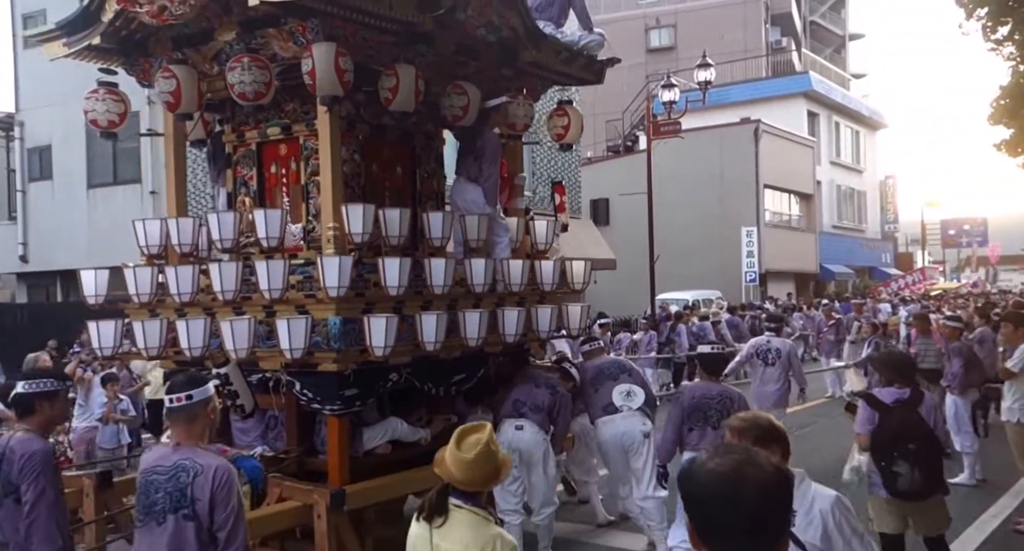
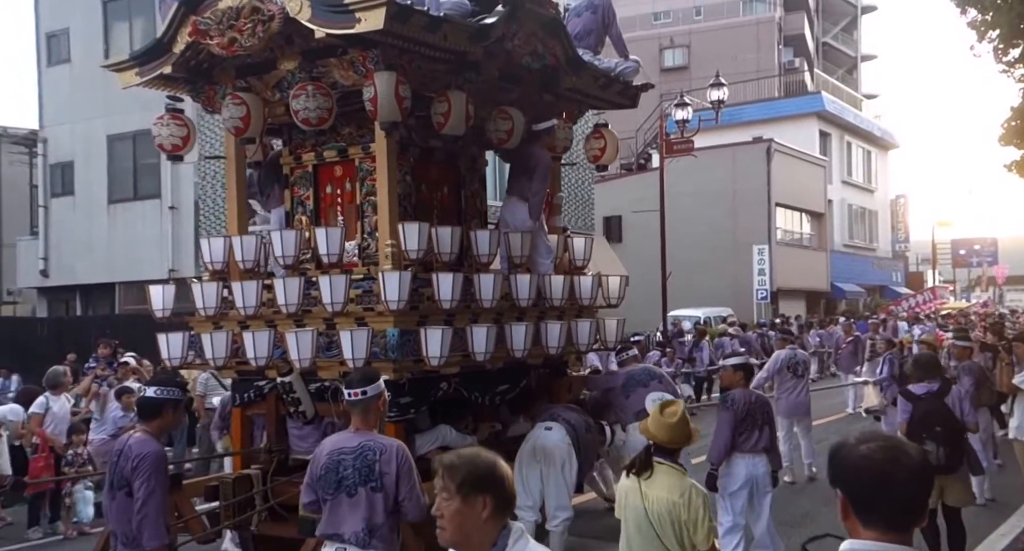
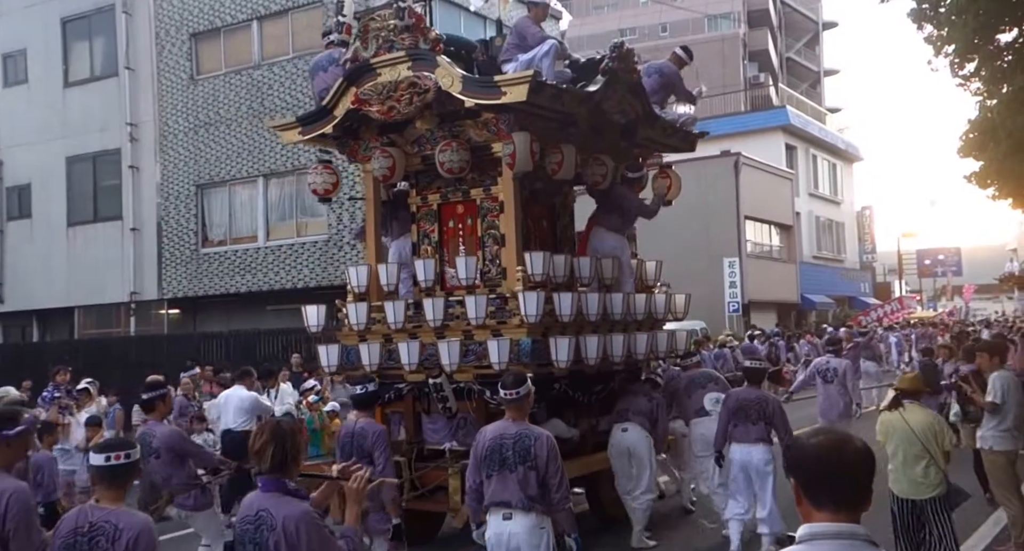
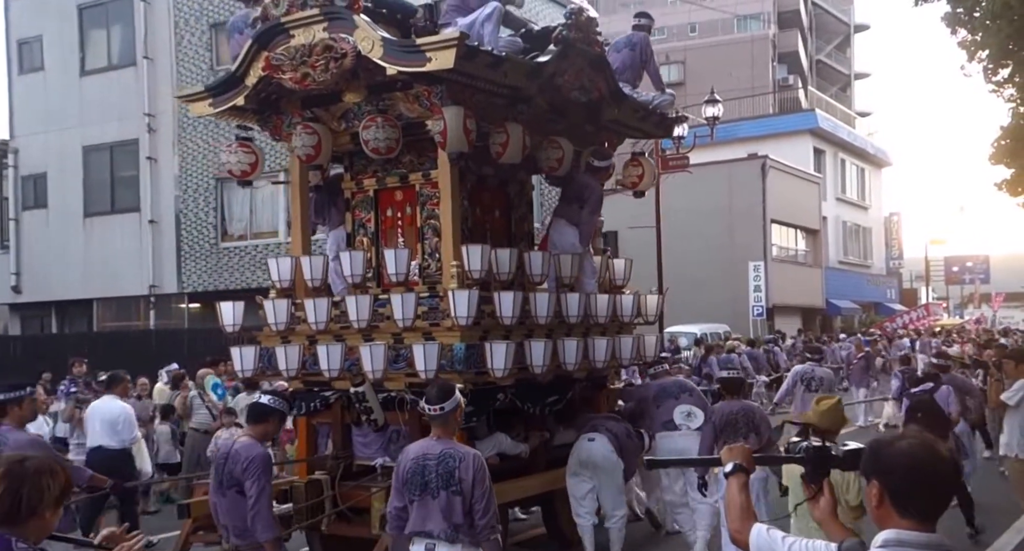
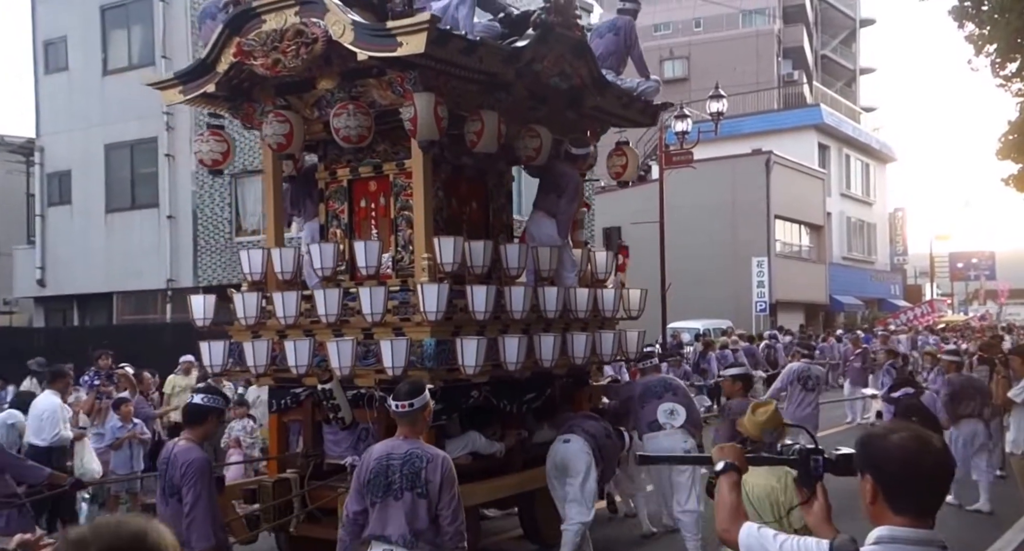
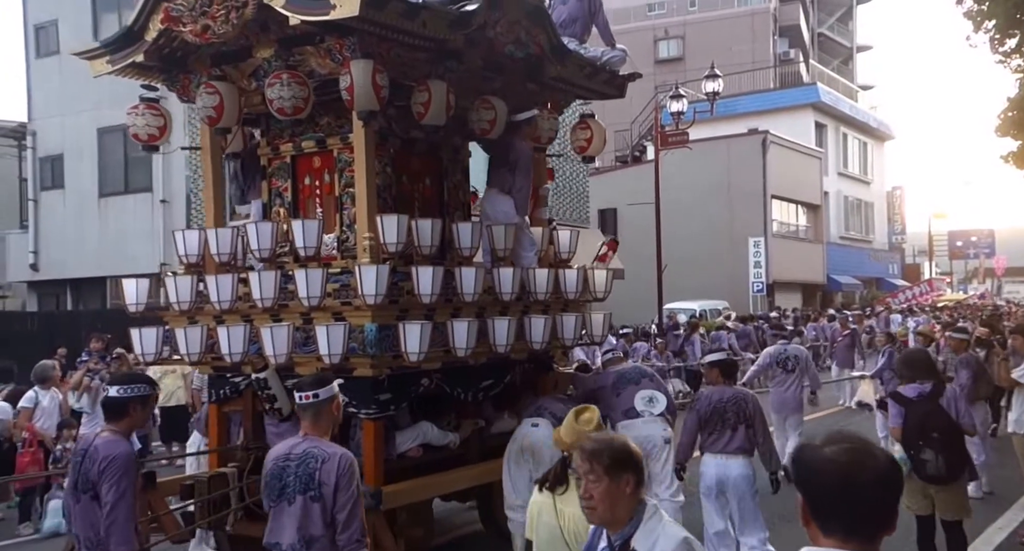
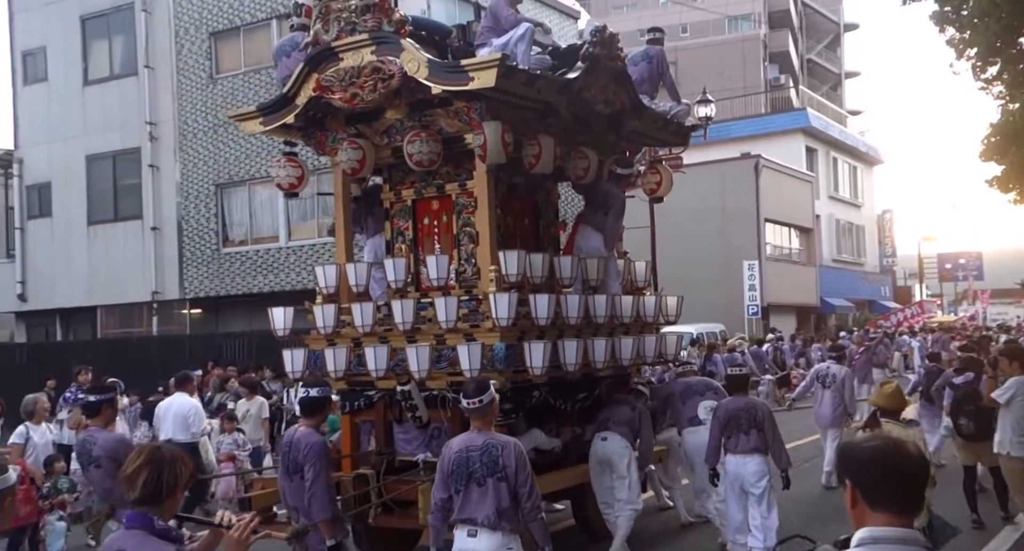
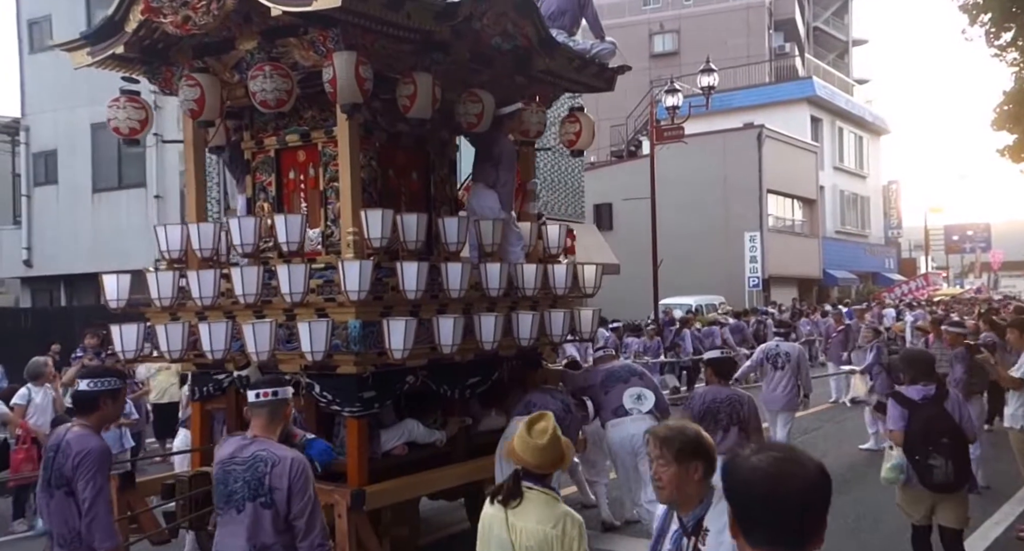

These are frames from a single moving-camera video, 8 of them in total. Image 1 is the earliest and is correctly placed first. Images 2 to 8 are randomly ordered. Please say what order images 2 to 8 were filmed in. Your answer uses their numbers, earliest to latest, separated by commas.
8, 6, 2, 5, 4, 7, 3
